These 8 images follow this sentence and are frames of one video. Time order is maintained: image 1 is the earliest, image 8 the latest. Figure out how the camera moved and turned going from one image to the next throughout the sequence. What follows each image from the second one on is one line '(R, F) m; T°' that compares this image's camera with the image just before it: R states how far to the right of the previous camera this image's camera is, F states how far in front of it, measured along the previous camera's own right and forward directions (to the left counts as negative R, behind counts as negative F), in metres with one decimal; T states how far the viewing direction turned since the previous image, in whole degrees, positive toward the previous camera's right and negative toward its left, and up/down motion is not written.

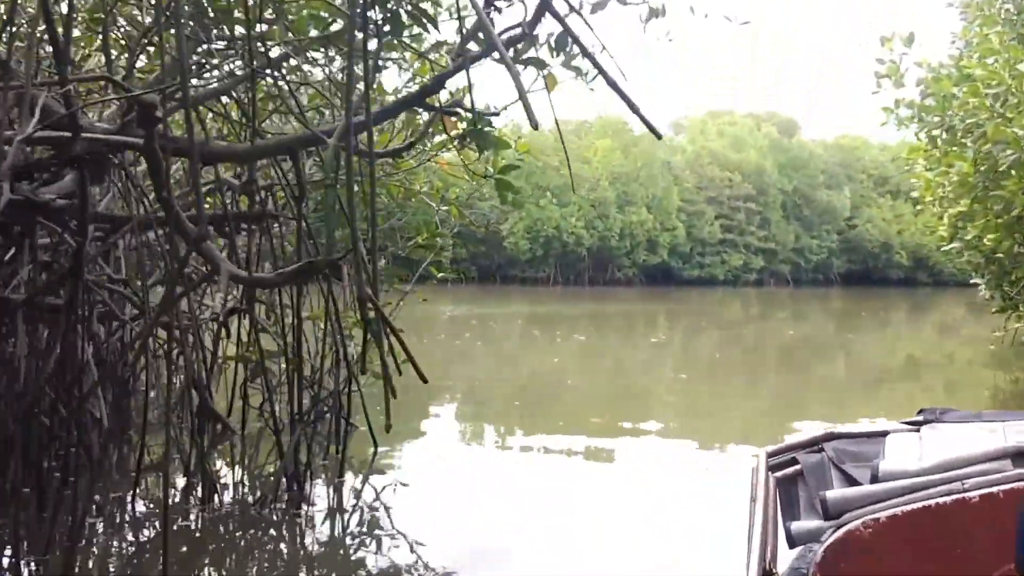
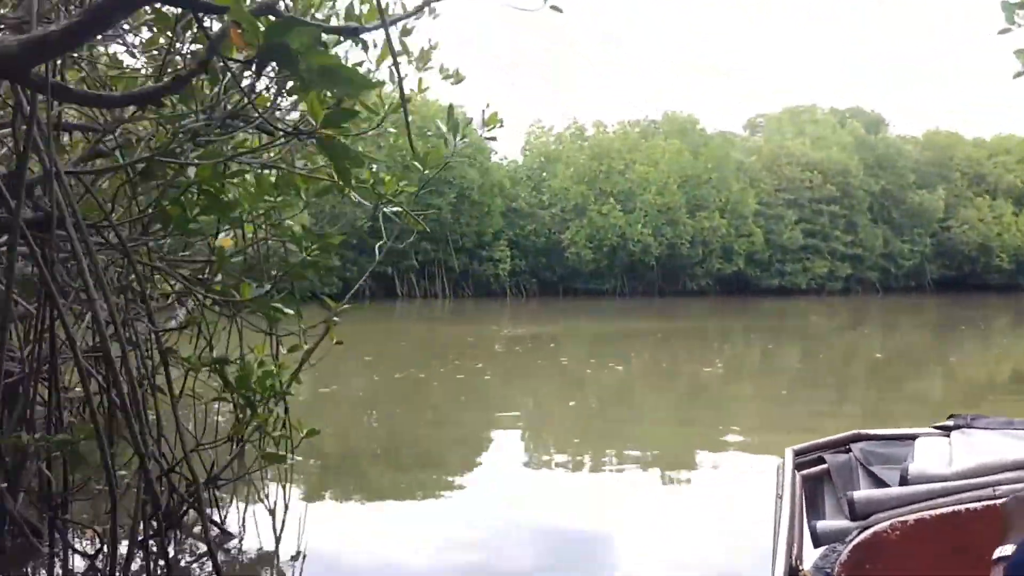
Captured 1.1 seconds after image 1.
(+0.4, +1.7) m; -5°
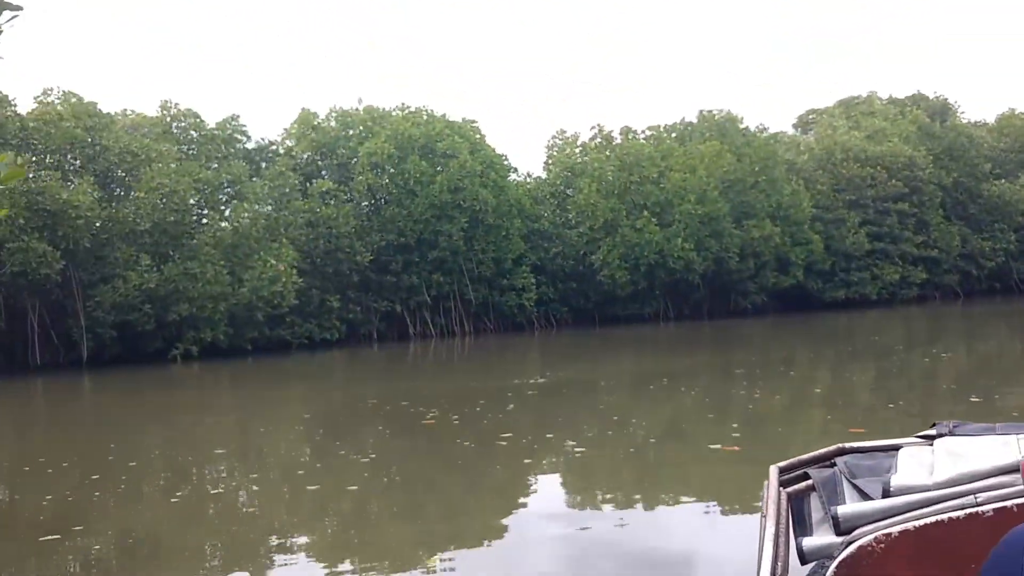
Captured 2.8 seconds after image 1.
(+0.8, +2.8) m; -4°
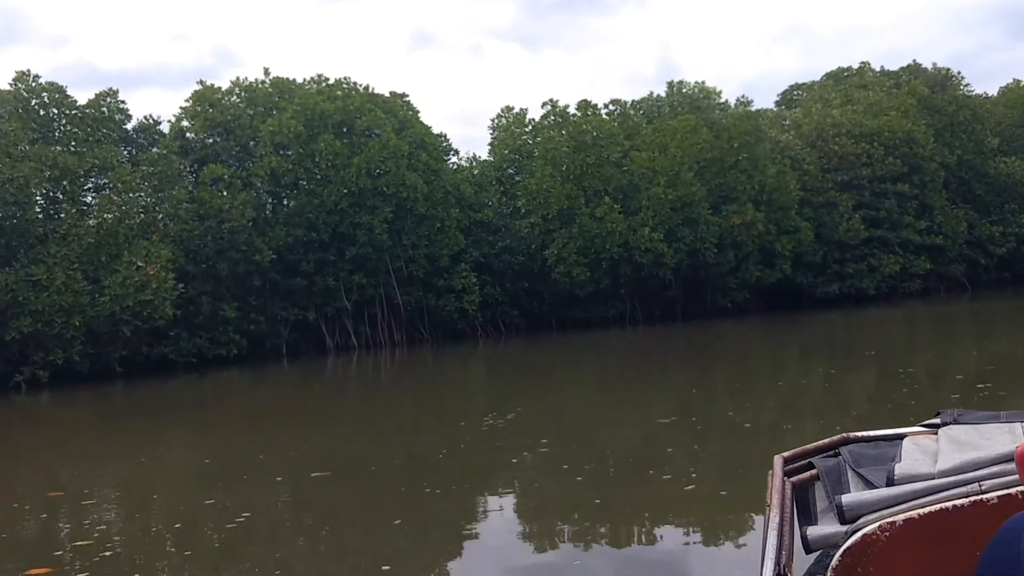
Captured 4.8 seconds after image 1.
(+0.9, +3.4) m; +1°
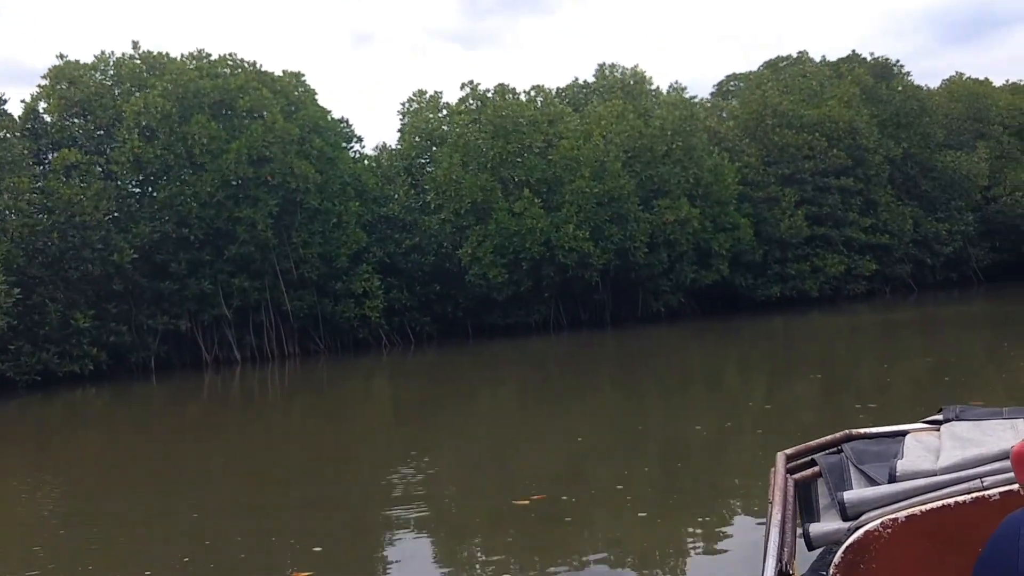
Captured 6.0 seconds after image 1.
(+0.6, +2.1) m; +3°
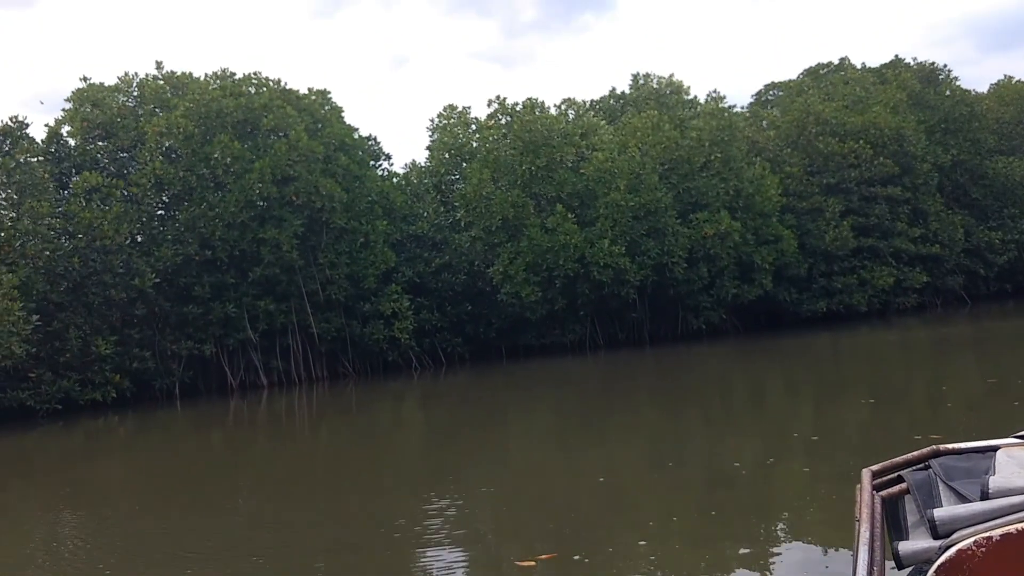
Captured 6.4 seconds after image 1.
(+0.1, +0.6) m; -2°
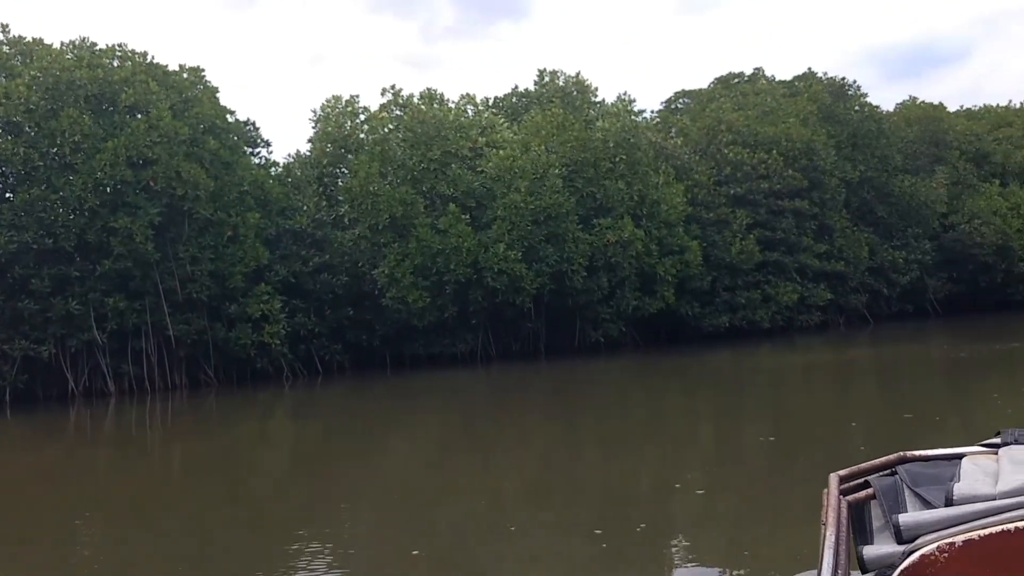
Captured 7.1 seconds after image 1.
(+0.4, +1.3) m; +5°
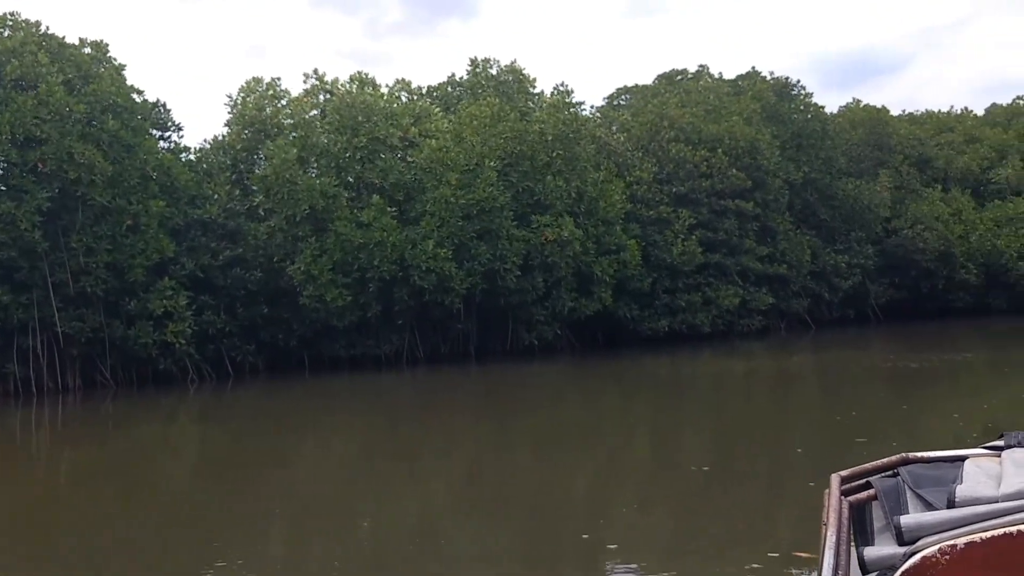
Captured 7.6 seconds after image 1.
(+0.2, +1.0) m; +3°
